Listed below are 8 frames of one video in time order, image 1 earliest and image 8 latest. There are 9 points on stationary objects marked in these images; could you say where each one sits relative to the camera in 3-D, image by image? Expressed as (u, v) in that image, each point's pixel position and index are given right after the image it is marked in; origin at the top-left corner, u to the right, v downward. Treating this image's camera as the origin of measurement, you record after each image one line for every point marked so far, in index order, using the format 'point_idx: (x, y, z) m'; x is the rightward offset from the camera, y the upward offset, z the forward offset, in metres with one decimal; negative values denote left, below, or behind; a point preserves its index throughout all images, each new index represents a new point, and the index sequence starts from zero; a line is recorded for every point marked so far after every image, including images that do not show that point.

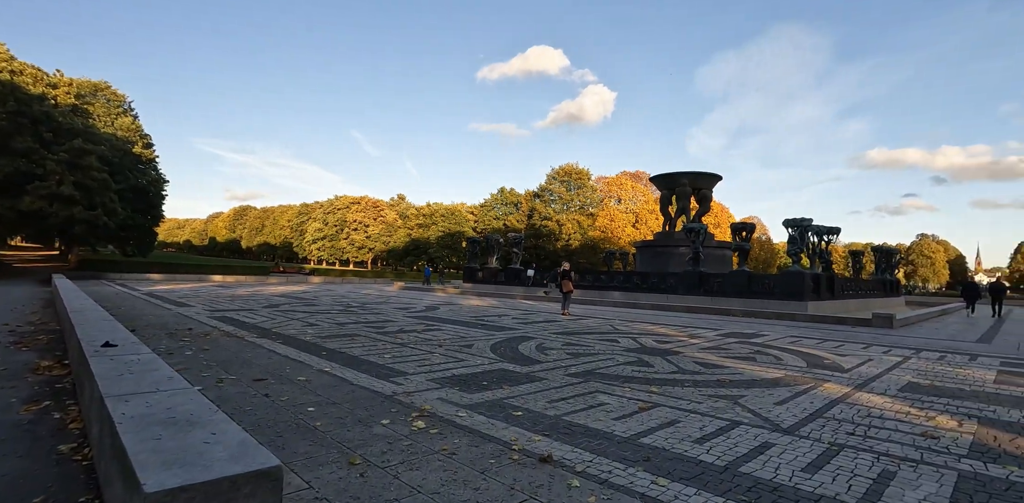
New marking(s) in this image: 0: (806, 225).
0: (+11.7, +1.1, +19.5) m
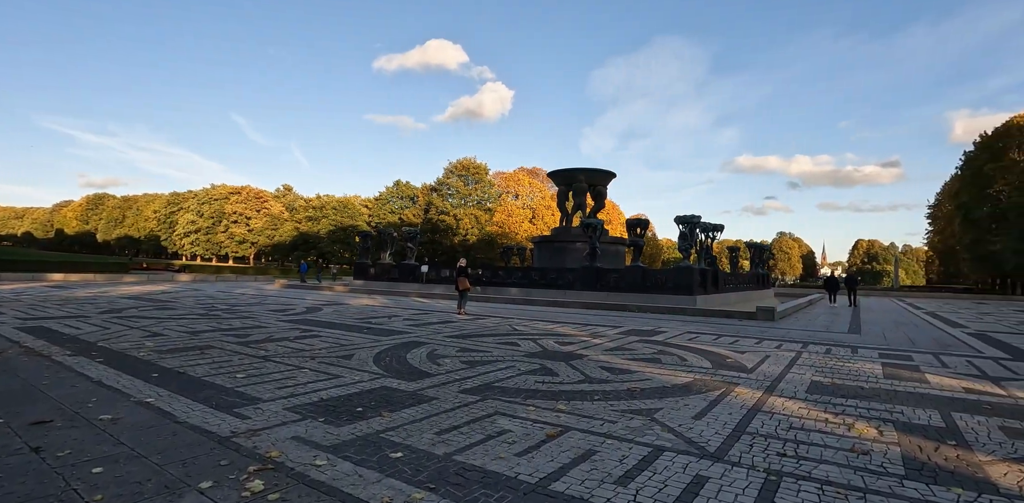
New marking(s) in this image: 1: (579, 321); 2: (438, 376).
0: (+7.6, +1.2, +20.4) m
1: (+2.0, -2.1, +14.4) m
2: (-1.0, -1.7, +6.7) m
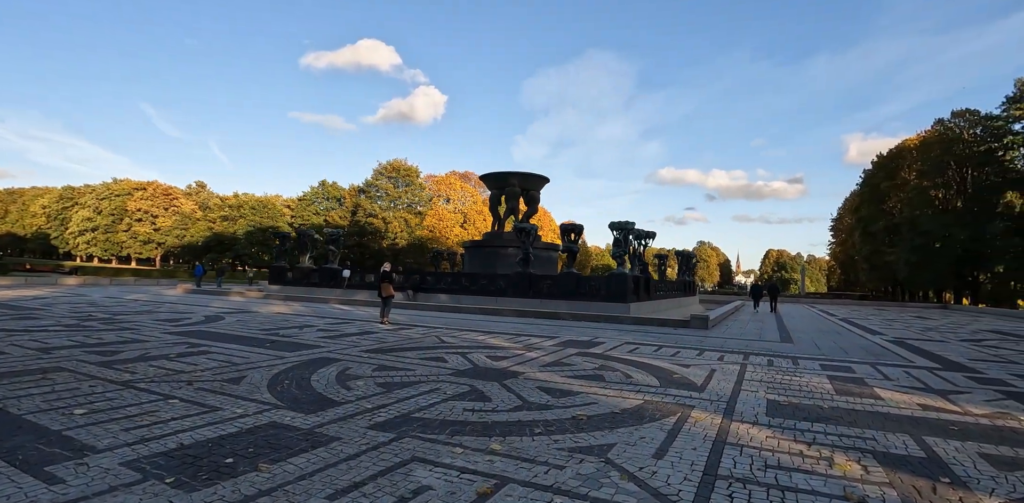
0: (+4.8, +1.0, +20.3) m
1: (0.0, -2.2, +13.5) m
2: (-1.9, -1.7, +5.5) m
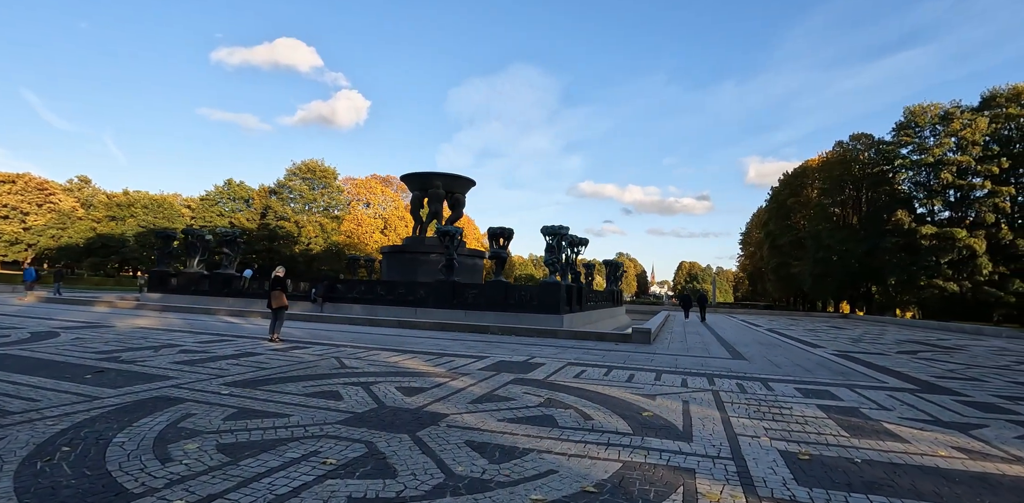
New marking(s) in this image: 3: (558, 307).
0: (+1.9, +0.7, +18.9) m
1: (-1.8, -2.3, +11.4) m
2: (-2.4, -1.6, +3.2) m
3: (+1.6, -2.0, +17.7) m
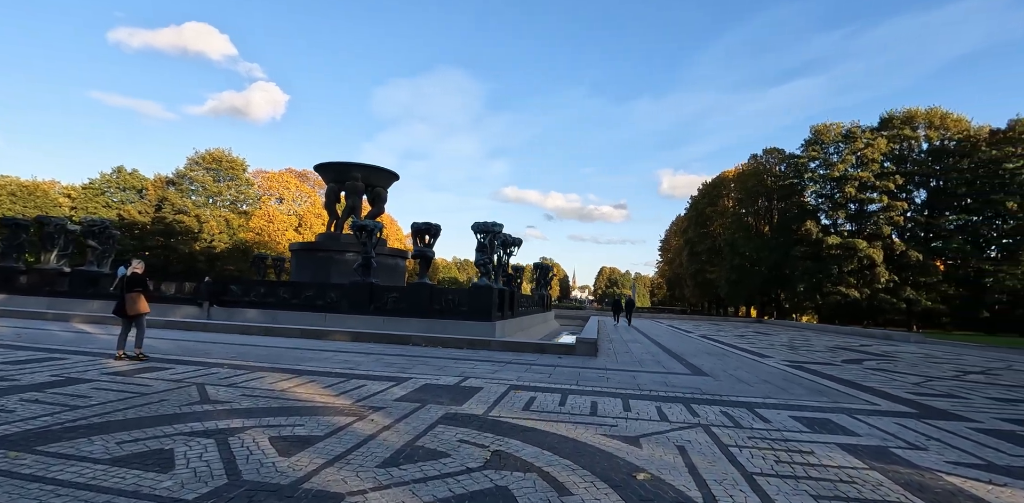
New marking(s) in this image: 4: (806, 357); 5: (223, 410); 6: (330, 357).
0: (-0.6, +0.7, +17.1) m
1: (-3.2, -2.2, +9.1) m
2: (-2.5, -1.4, +1.0) m
3: (-0.8, -2.0, +15.9) m
4: (+8.3, -3.0, +14.0) m
5: (-3.5, -1.8, +5.9) m
6: (-4.1, -2.4, +11.3) m
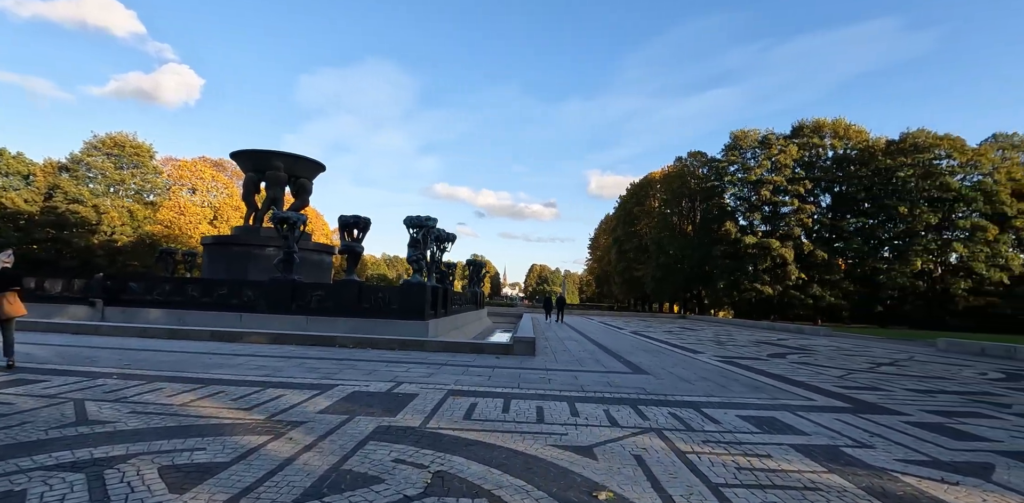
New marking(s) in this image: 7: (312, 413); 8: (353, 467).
0: (-2.7, +0.8, +16.4) m
1: (-4.2, -2.1, +8.1) m
2: (-2.5, -1.4, +0.1) m
3: (-2.7, -1.8, +15.1) m
4: (+6.5, -2.9, +14.5) m
5: (-4.1, -1.7, +4.9) m
6: (-5.5, -2.2, +10.1) m
7: (-2.5, -1.9, +6.2) m
8: (-1.3, -1.7, +4.0) m
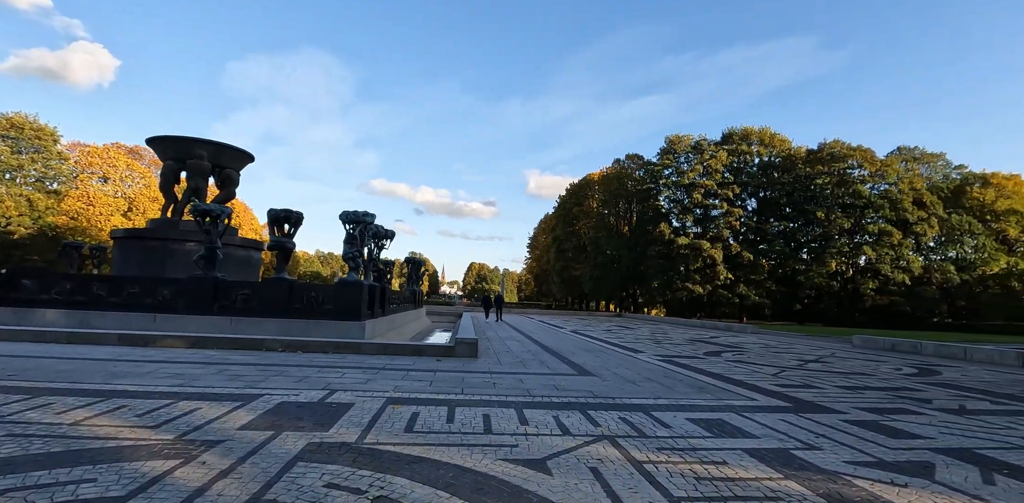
0: (-4.6, +0.9, +15.6) m
1: (-5.1, -2.0, +7.2) m
2: (-2.4, -1.4, -0.5) m
3: (-4.4, -1.8, +14.4) m
4: (+4.8, -3.0, +14.8) m
5: (-4.6, -1.7, +4.0) m
6: (-6.6, -2.1, +9.0) m
7: (-3.2, -1.9, +5.5) m
8: (-1.7, -1.7, +3.4) m
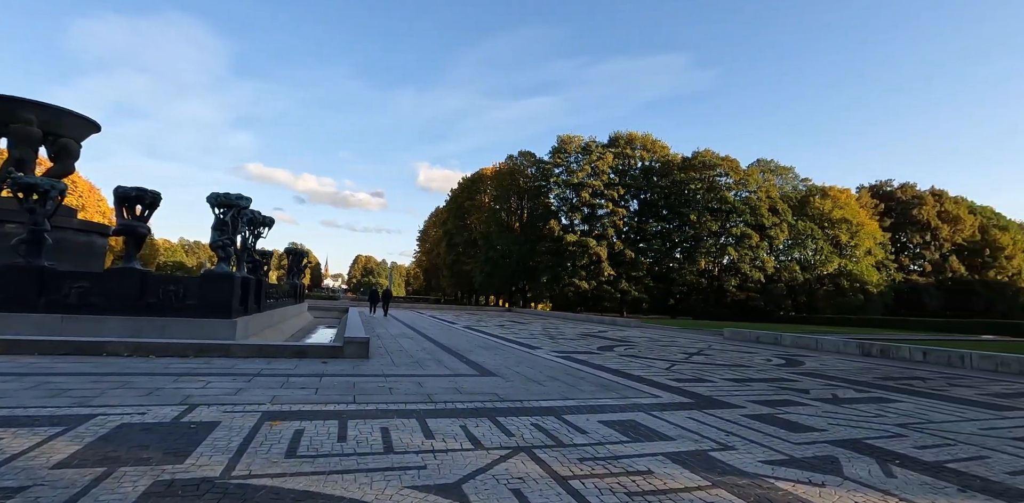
0: (-7.5, +1.2, +13.7) m
1: (-6.2, -1.8, +5.4) m
2: (-1.9, -1.3, -1.6) m
3: (-7.2, -1.5, +12.5) m
4: (+1.7, -2.9, +15.0) m
5: (-5.1, -1.5, +2.3) m
6: (-8.1, -1.9, +6.9) m
7: (-4.0, -1.7, +4.1) m
8: (-2.1, -1.6, +2.5) m
